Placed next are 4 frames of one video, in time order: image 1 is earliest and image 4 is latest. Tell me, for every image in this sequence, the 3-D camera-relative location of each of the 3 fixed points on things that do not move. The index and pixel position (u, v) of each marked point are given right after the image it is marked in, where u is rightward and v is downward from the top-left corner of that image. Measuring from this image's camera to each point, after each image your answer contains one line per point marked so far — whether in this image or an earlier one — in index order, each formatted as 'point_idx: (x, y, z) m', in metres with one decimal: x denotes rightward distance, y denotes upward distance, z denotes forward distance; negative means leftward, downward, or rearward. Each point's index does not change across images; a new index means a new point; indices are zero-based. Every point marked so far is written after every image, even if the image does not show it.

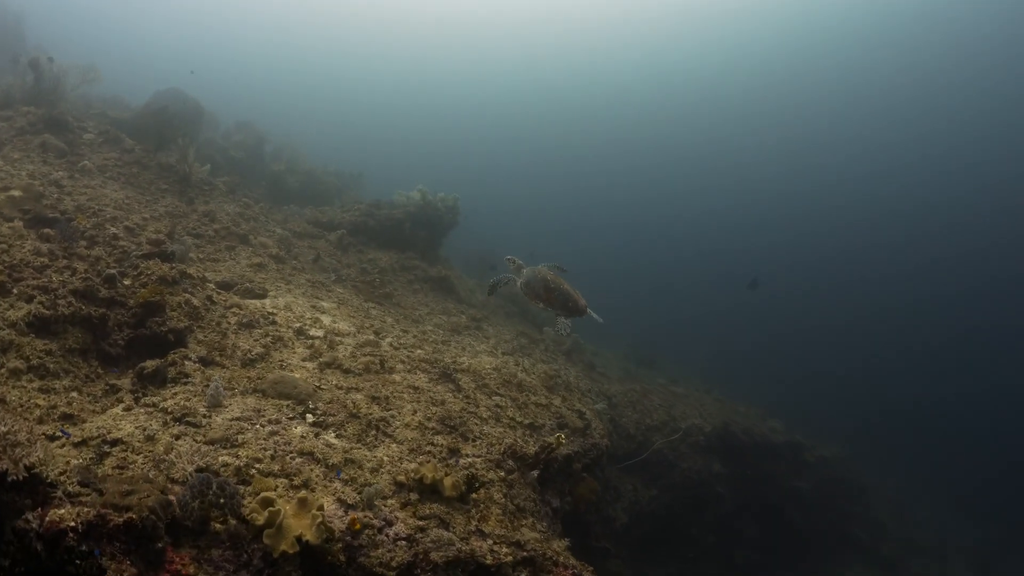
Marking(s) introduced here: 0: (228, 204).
0: (-6.5, +2.0, +10.0) m
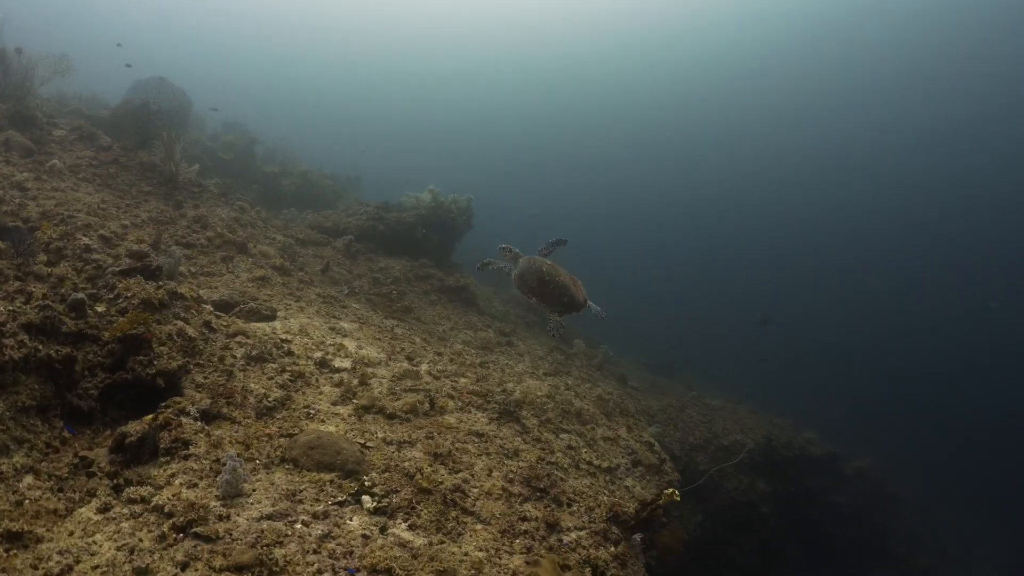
0: (-5.9, +1.7, +8.9) m
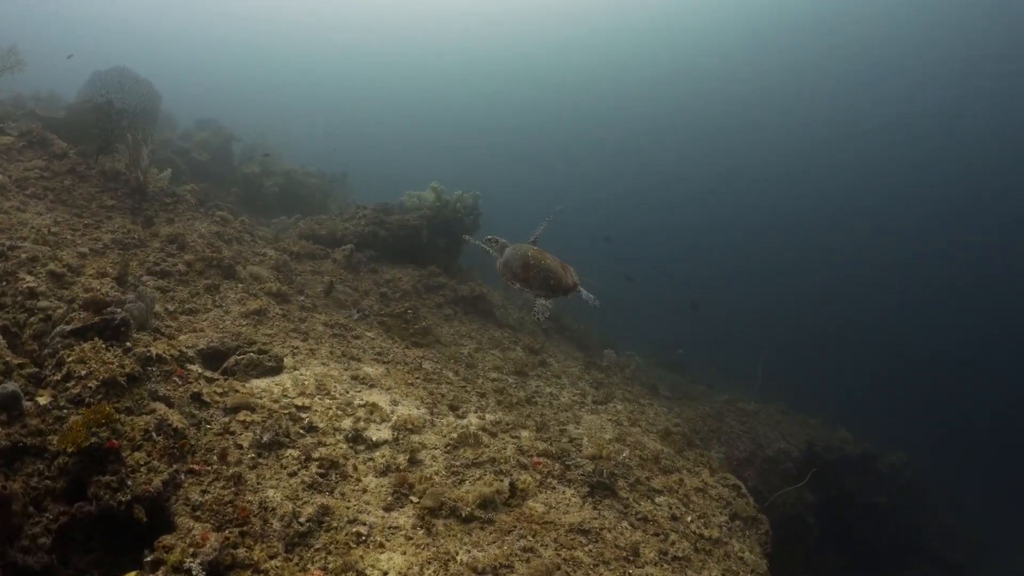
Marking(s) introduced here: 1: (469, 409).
0: (-5.5, +1.2, +7.6) m
1: (-0.4, -1.2, +4.4) m
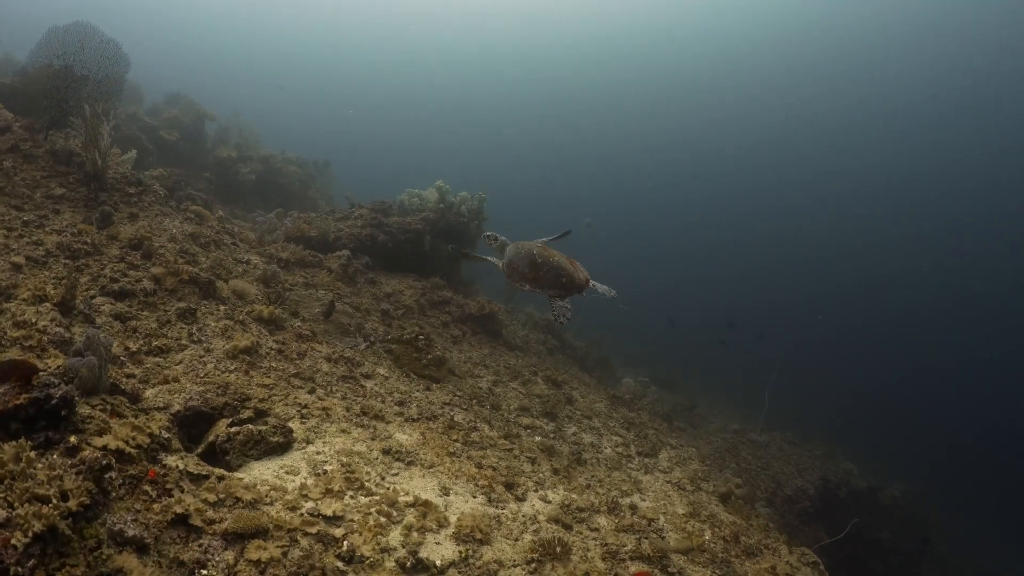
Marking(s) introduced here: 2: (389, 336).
0: (-5.1, +1.0, +6.4) m
1: (+0.1, -1.6, +3.5) m
2: (-1.7, -0.7, +6.1) m
